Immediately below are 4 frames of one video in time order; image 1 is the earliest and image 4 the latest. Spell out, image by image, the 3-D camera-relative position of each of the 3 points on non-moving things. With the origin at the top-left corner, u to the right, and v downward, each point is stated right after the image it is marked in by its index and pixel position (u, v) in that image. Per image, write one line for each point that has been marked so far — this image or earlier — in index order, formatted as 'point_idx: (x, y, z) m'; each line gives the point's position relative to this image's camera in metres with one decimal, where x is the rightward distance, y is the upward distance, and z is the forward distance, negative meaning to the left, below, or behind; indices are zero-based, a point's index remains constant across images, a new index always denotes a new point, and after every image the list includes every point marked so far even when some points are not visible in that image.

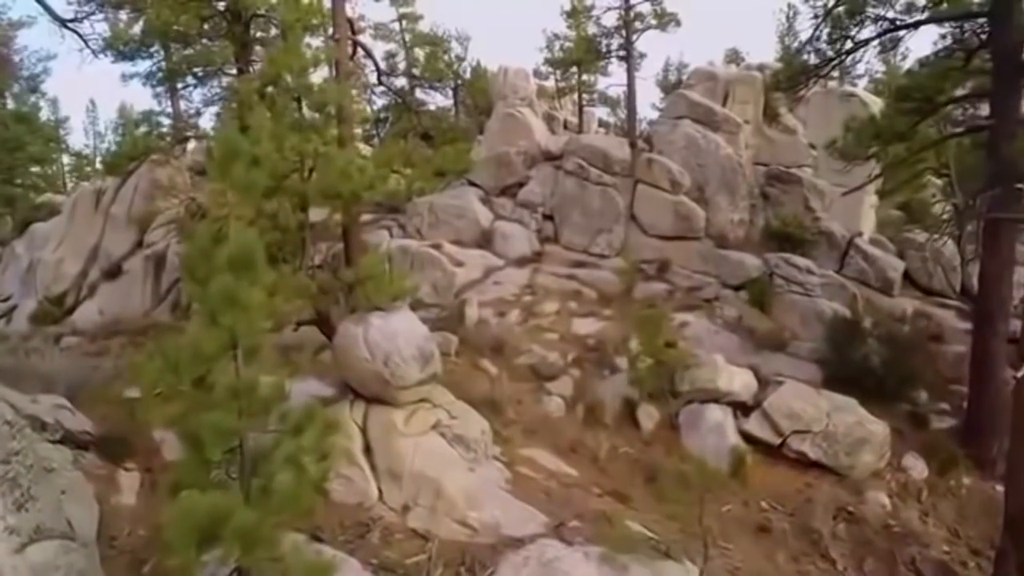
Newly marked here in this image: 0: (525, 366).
0: (+0.2, -1.0, +10.5) m
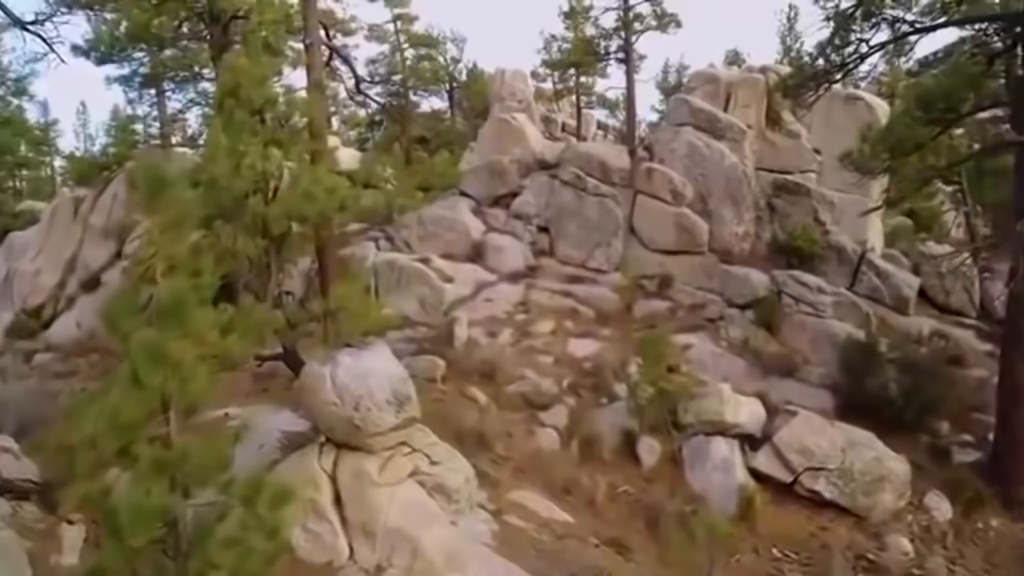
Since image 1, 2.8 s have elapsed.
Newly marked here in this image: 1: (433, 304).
0: (+0.1, -1.2, +9.8) m
1: (-1.1, -0.2, +12.1) m
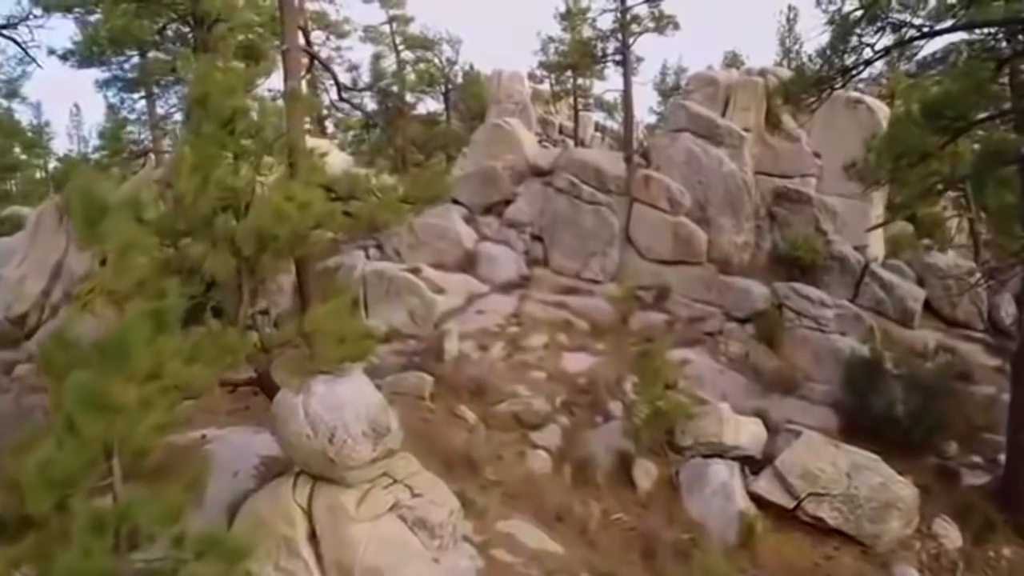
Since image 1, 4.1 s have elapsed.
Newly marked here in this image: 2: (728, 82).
0: (-0.1, -1.4, +9.4) m
1: (-1.2, -0.4, +11.7) m
2: (+3.8, +3.6, +15.0) m
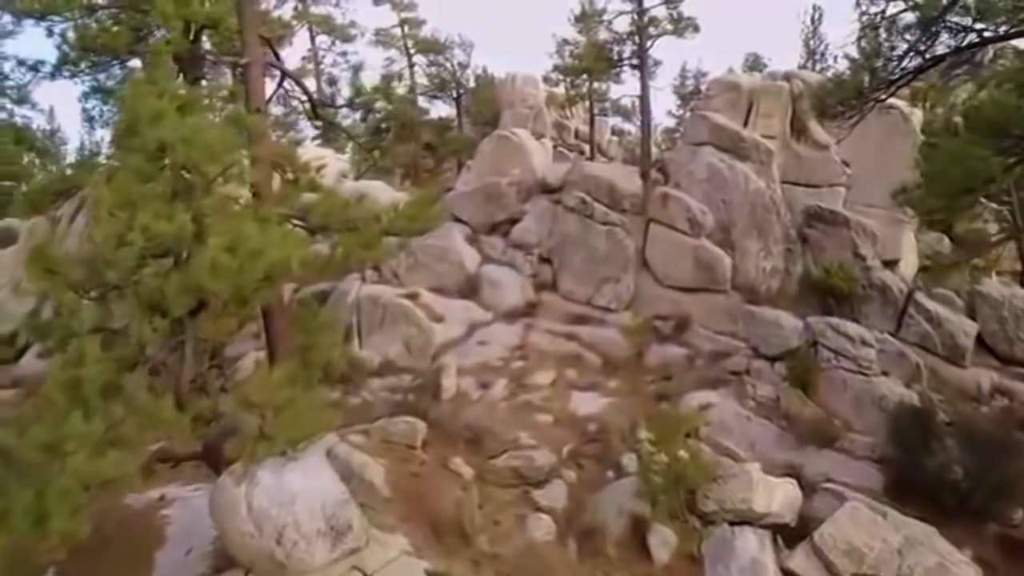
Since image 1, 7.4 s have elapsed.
0: (0.0, -1.8, +8.4) m
1: (-1.2, -0.8, +10.7) m
2: (+3.9, +3.2, +13.9) m
